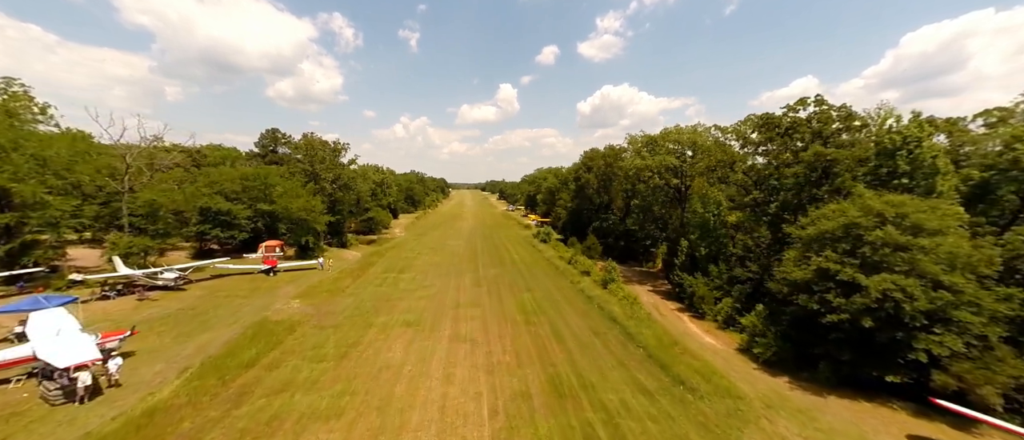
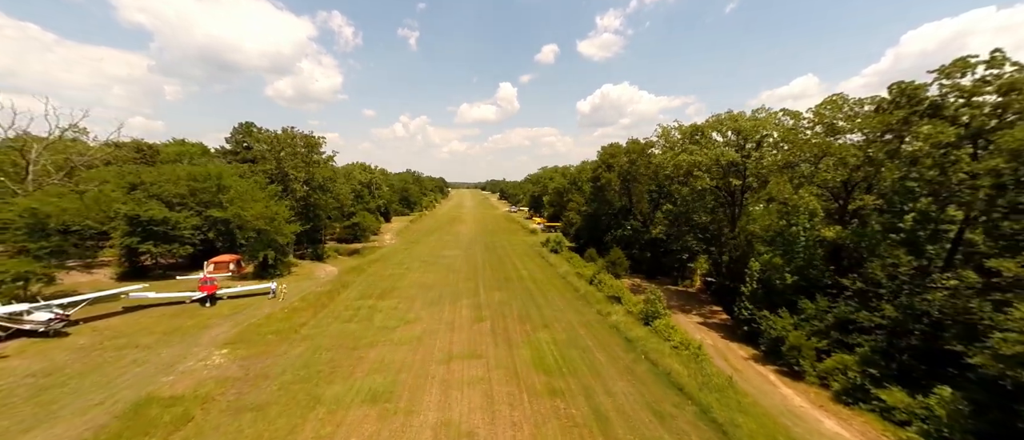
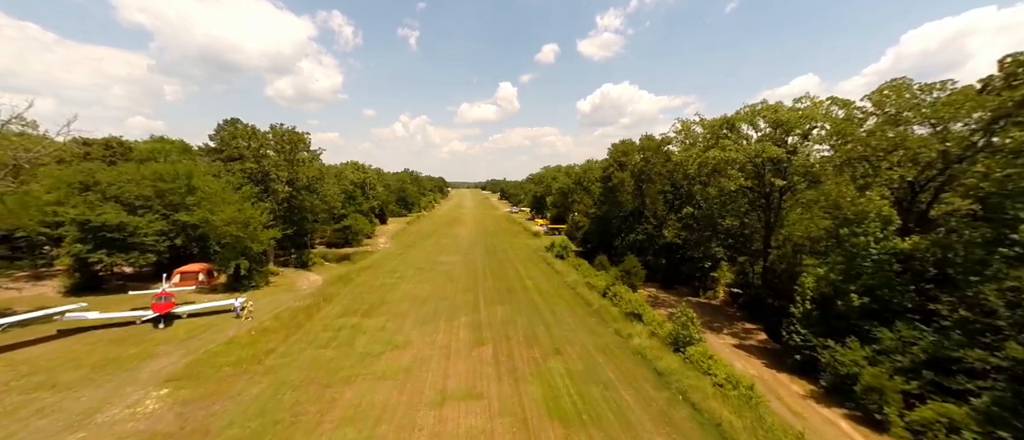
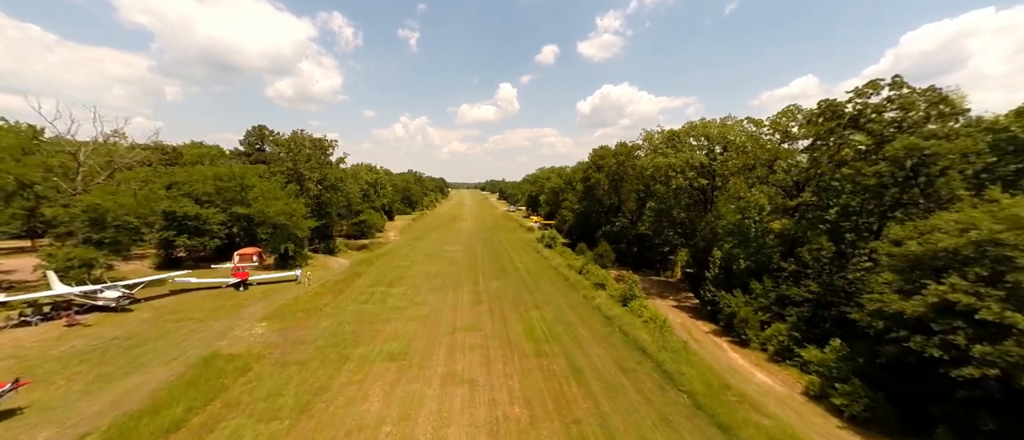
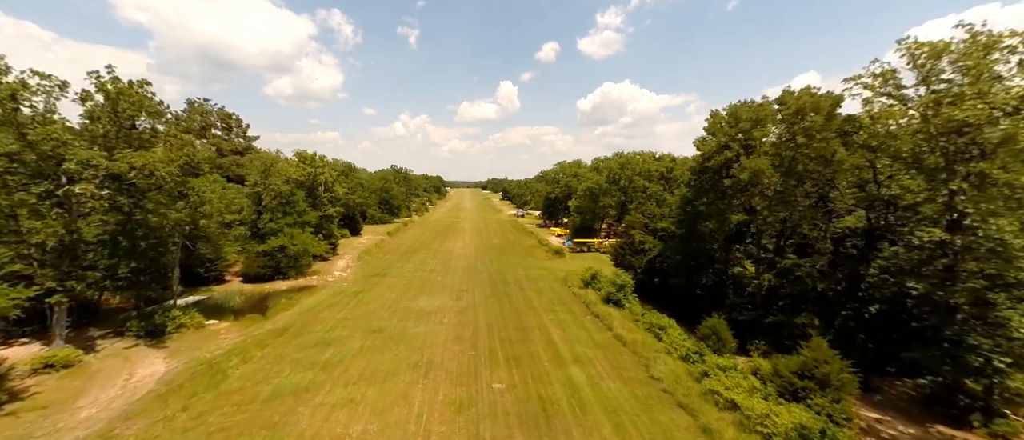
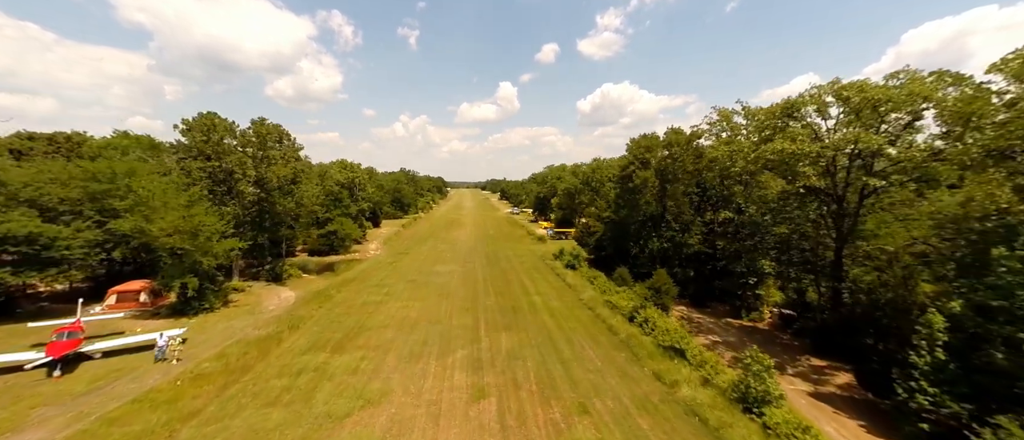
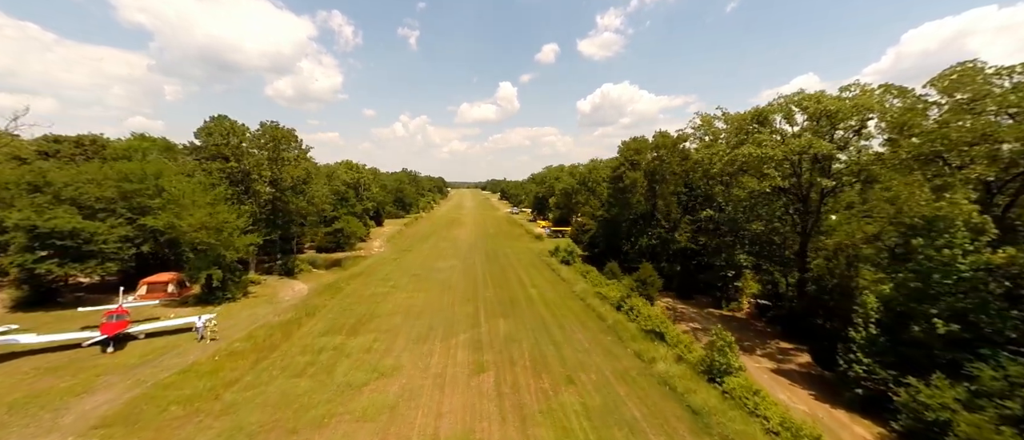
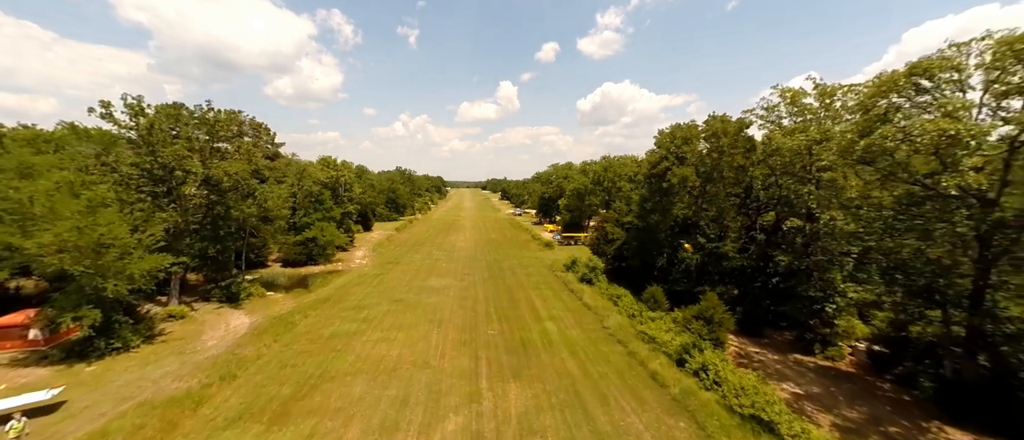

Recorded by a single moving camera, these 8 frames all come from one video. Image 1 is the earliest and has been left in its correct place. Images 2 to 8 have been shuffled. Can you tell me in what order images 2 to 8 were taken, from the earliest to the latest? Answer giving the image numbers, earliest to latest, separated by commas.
4, 2, 3, 7, 6, 8, 5
